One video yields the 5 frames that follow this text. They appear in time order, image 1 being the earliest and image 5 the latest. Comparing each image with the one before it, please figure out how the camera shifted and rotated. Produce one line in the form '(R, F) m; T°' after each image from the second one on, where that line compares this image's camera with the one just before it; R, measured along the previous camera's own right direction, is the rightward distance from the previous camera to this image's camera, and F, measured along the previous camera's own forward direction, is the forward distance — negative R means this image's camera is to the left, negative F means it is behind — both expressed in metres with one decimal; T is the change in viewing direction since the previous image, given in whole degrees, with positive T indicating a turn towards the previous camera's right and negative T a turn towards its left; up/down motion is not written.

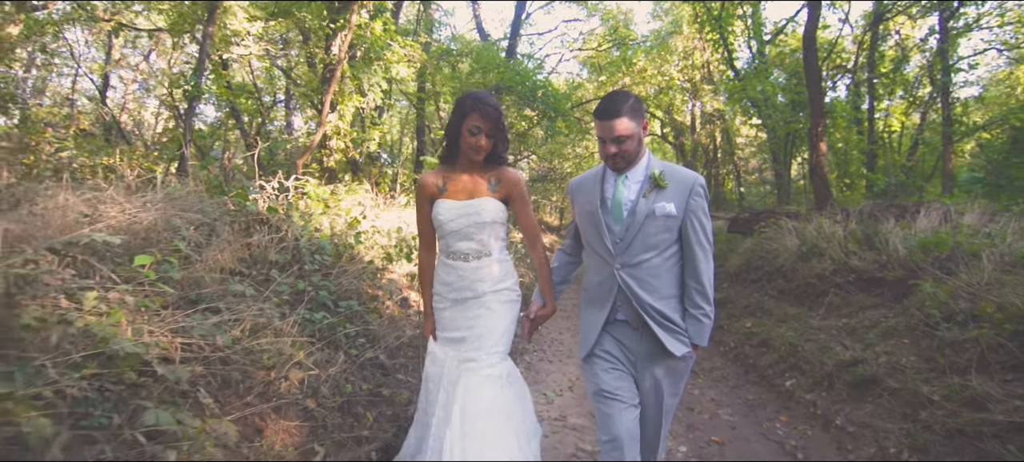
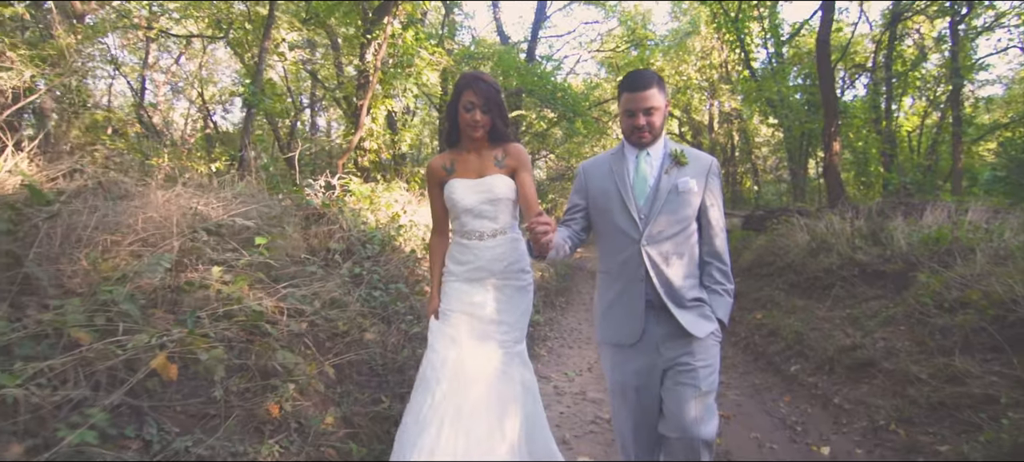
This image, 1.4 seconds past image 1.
(-0.1, -0.6) m; -2°
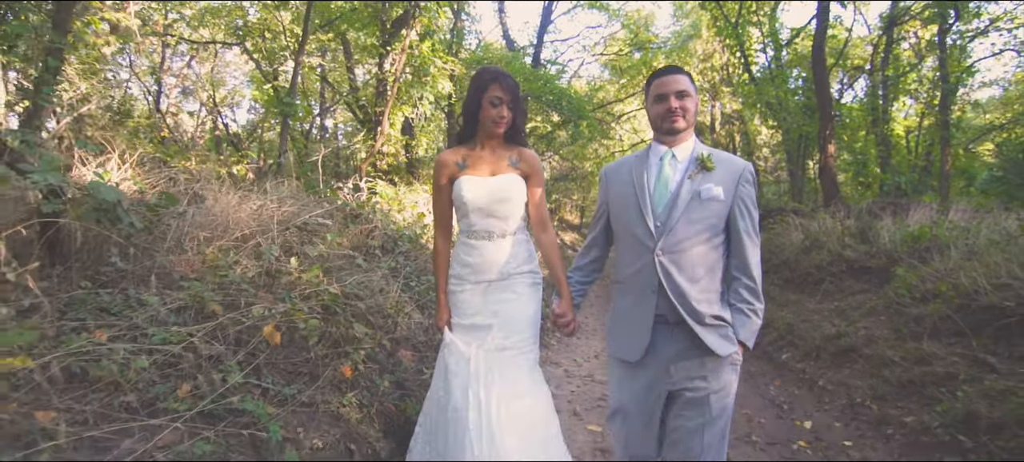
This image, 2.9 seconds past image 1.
(-0.1, -0.6) m; 0°
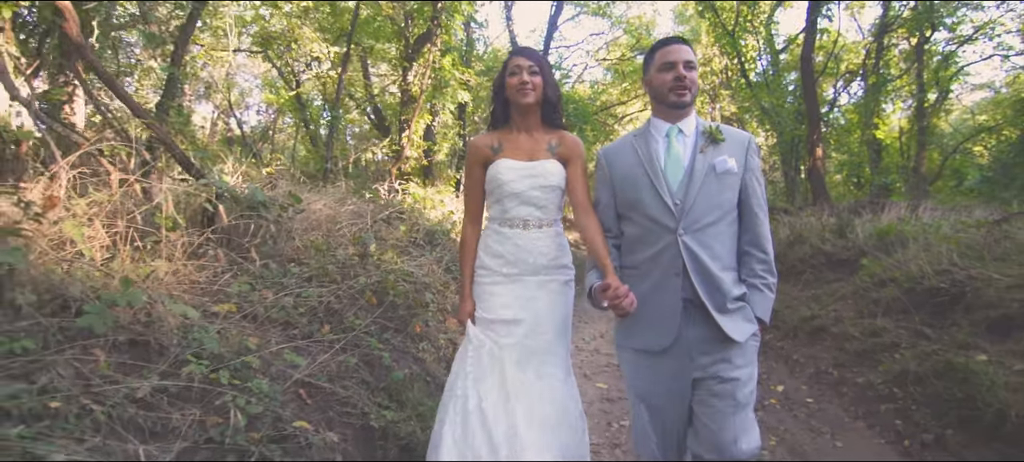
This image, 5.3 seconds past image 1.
(-0.2, -1.0) m; 0°
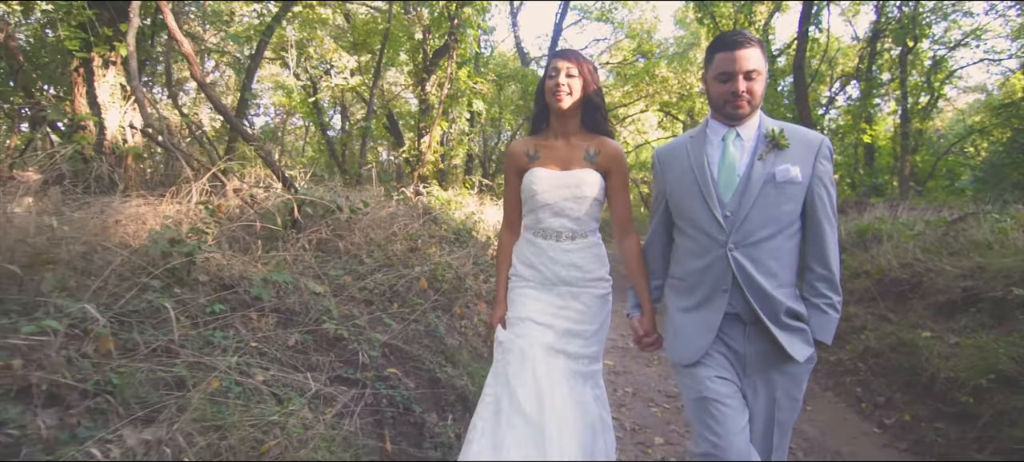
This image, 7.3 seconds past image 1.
(-0.2, -0.9) m; 0°
